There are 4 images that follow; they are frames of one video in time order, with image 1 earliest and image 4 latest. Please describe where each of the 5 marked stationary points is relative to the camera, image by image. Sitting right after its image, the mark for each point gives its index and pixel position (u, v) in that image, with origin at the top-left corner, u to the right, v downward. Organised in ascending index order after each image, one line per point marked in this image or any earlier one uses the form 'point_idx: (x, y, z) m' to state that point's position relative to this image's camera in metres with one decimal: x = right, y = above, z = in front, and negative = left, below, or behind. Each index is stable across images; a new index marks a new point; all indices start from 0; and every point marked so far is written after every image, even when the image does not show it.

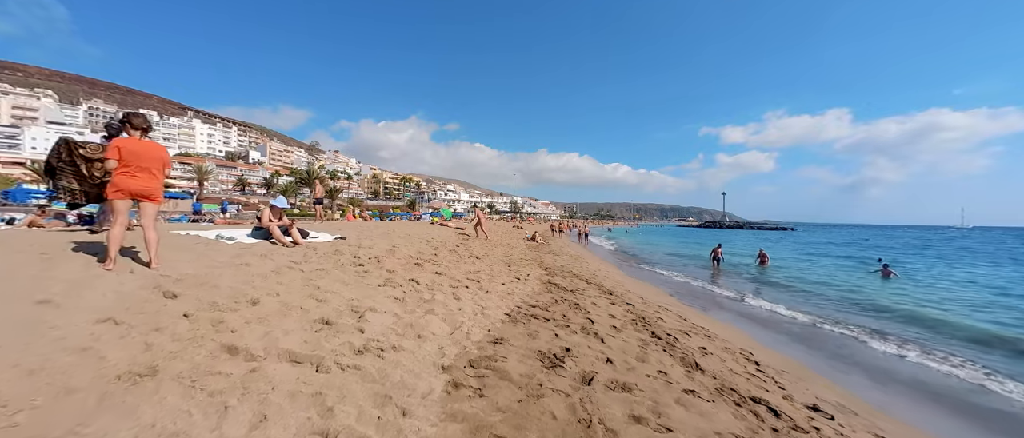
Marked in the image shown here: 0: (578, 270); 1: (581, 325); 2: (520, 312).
0: (+2.2, -1.8, +10.4) m
1: (+1.0, -1.6, +4.6) m
2: (+0.1, -1.4, +4.6) m
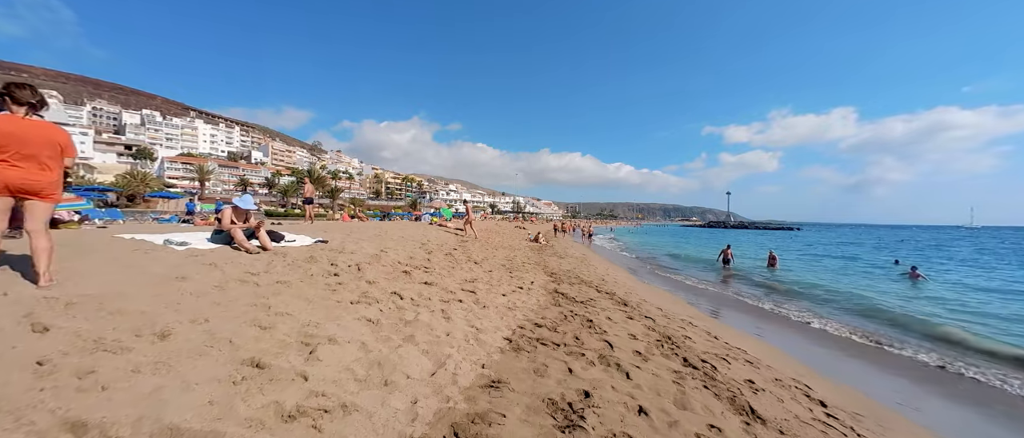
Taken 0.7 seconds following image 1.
0: (+2.3, -1.8, +9.5) m
1: (+1.1, -1.6, +3.7) m
2: (+0.1, -1.4, +3.7) m
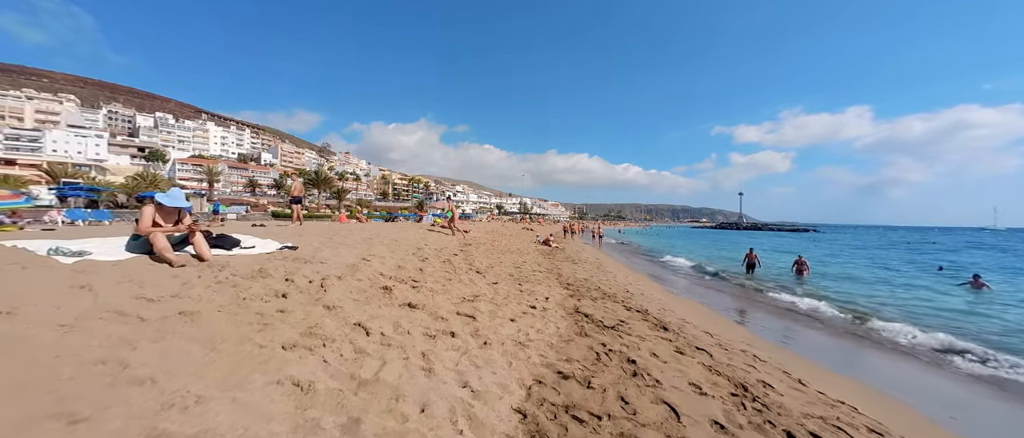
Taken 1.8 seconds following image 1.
0: (+2.5, -1.8, +8.2) m
1: (+1.2, -1.6, +2.4) m
2: (+0.3, -1.4, +2.4) m
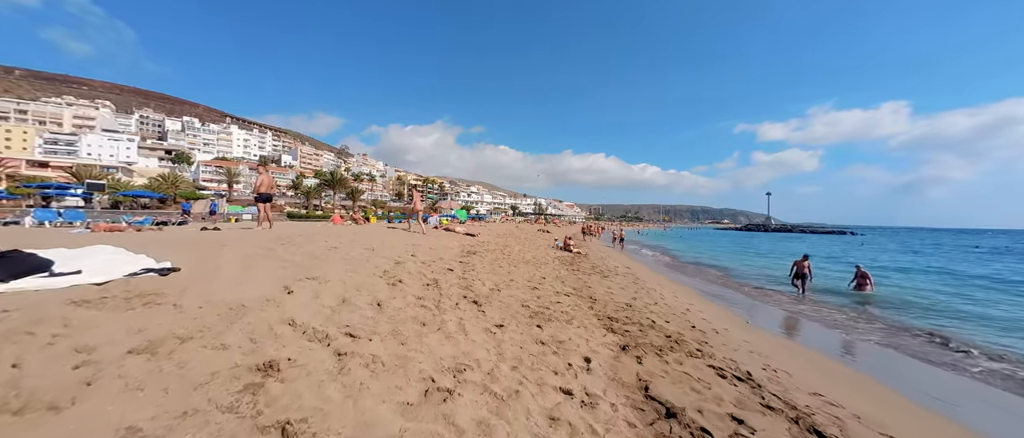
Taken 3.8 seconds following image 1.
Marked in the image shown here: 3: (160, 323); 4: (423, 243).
0: (+2.8, -1.9, +5.7) m
1: (+1.2, -1.7, -0.1) m
2: (+0.3, -1.5, 0.0) m
3: (-2.8, -0.8, +2.4) m
4: (-2.5, -0.7, +8.7) m
